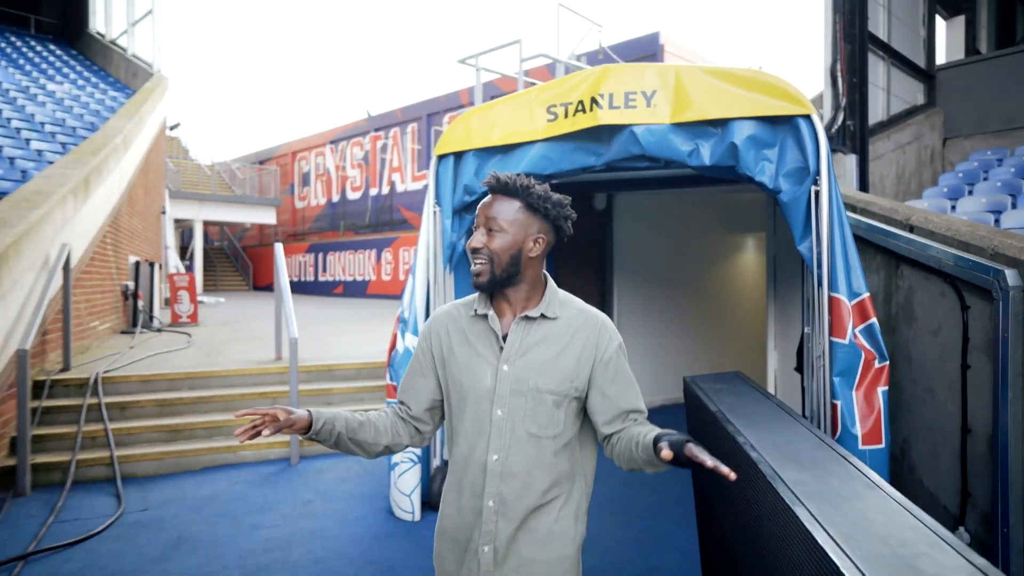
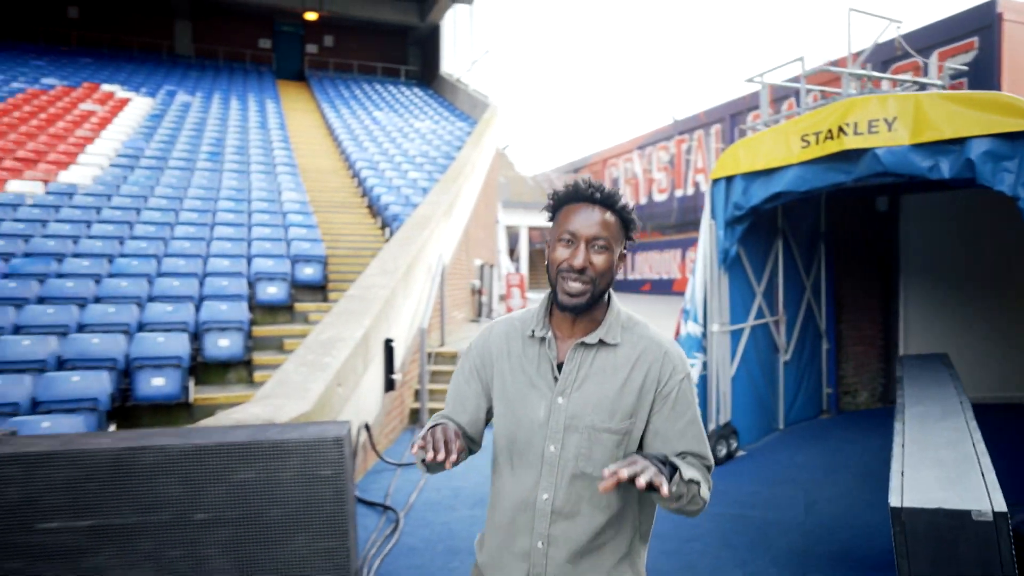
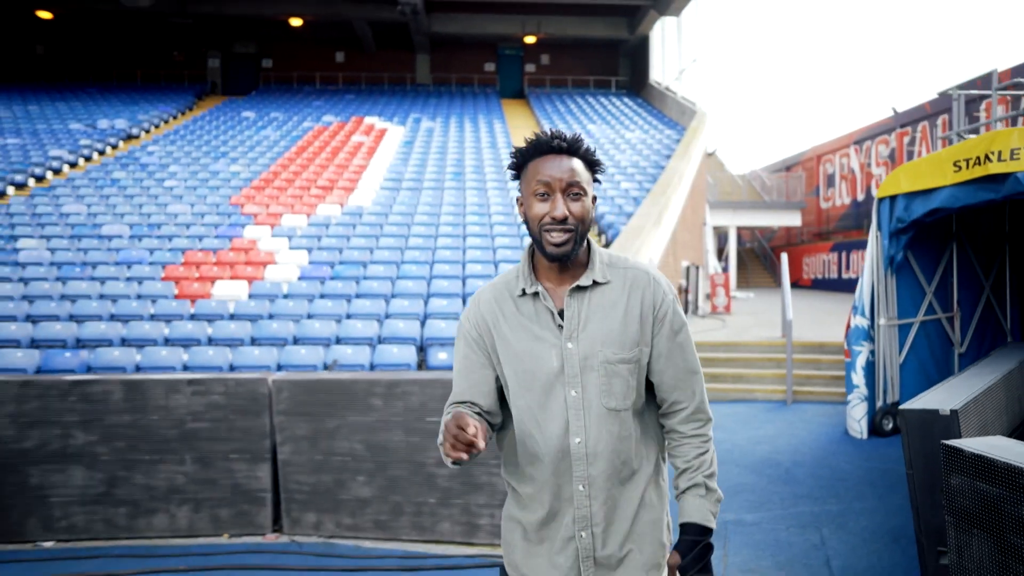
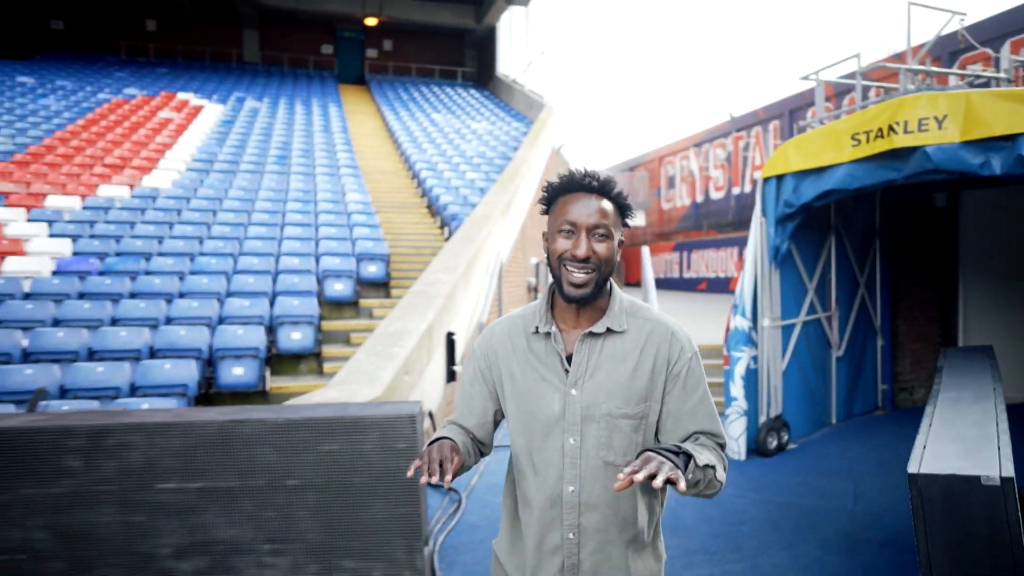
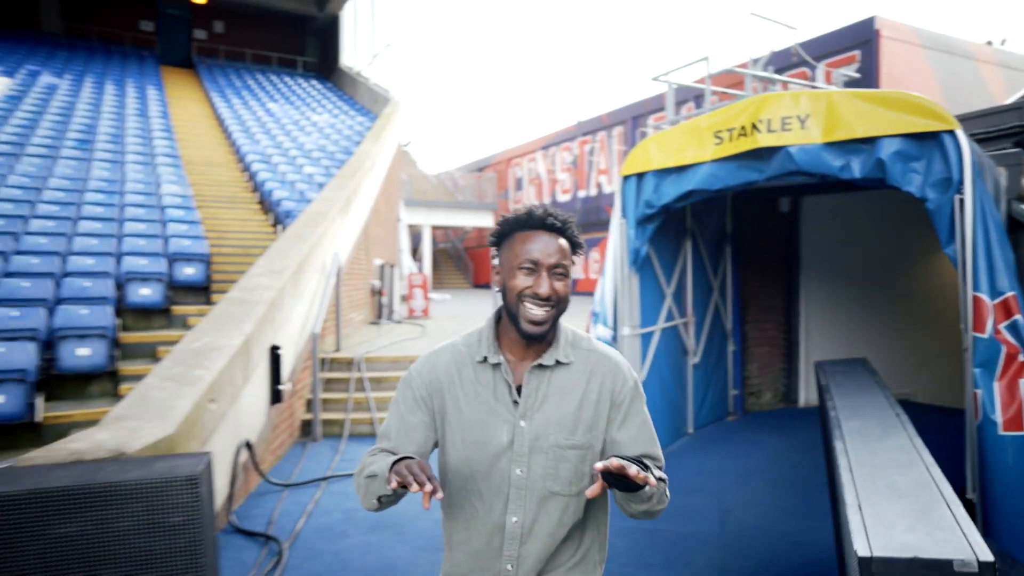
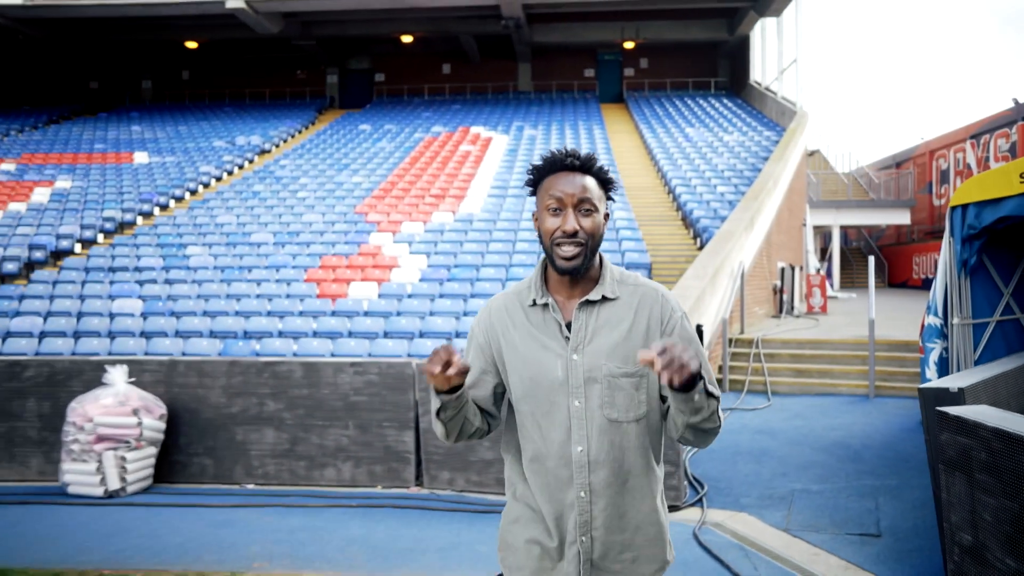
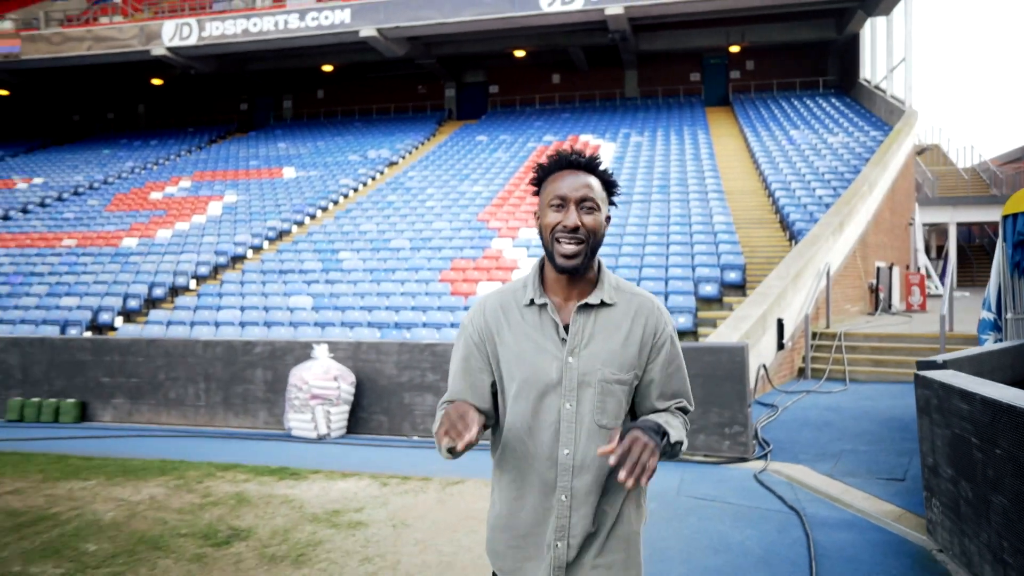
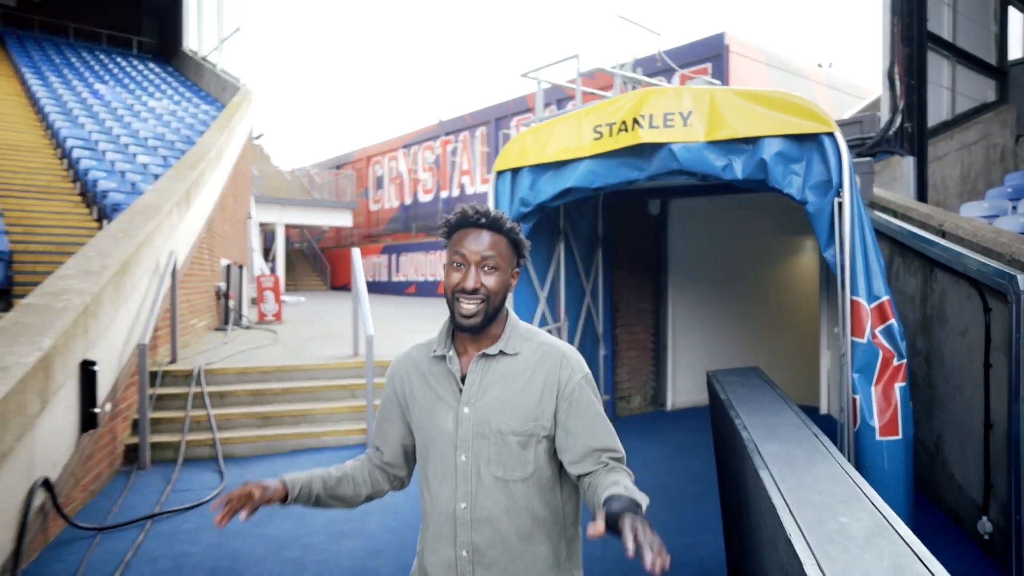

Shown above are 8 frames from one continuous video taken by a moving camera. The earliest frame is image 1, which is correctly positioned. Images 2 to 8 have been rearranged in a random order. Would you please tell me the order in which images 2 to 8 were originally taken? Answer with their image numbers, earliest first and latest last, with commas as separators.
8, 5, 2, 4, 3, 6, 7
